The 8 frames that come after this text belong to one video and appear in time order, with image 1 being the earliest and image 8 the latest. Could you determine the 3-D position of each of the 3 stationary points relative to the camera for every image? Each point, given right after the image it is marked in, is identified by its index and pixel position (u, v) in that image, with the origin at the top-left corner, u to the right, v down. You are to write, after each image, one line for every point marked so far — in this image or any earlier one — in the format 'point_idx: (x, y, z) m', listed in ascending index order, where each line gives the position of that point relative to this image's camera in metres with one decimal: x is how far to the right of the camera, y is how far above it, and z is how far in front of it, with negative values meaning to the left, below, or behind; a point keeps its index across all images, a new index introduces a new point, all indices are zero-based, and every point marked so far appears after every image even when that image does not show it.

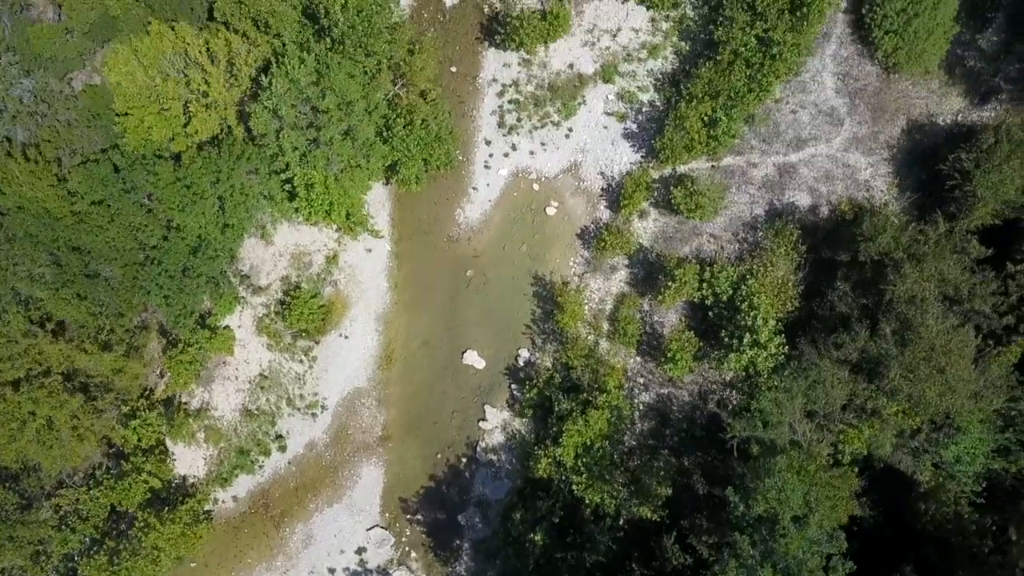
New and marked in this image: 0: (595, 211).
0: (+1.6, +1.5, +18.5) m
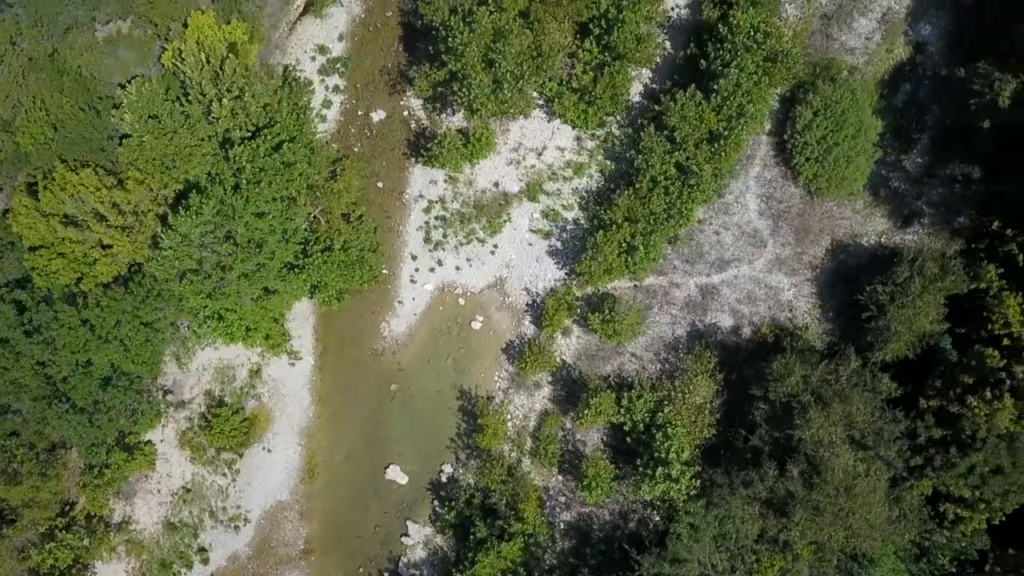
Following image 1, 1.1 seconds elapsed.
0: (+0.1, -0.7, +18.6) m
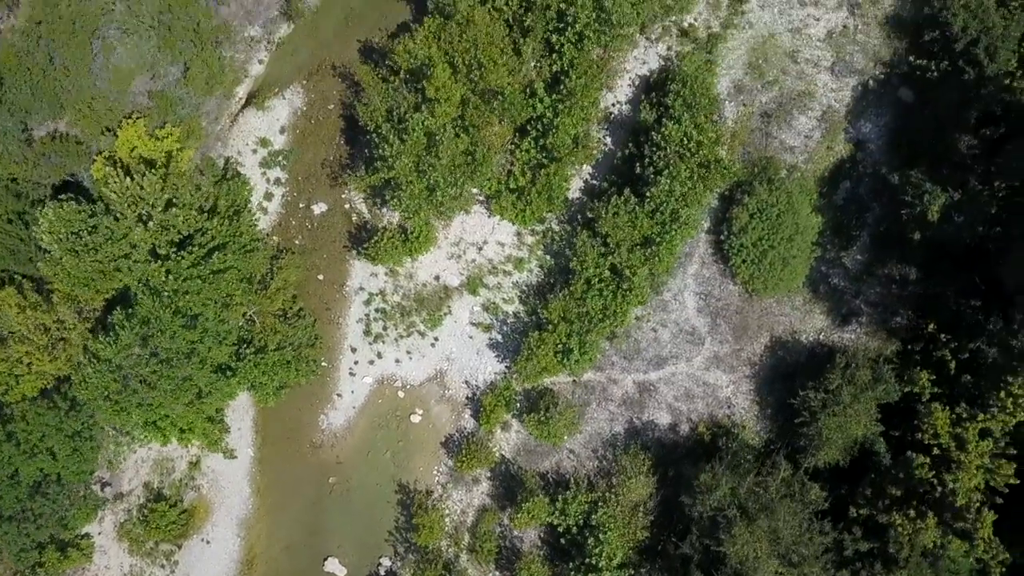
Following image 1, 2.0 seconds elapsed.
0: (-1.0, -2.6, +18.6) m
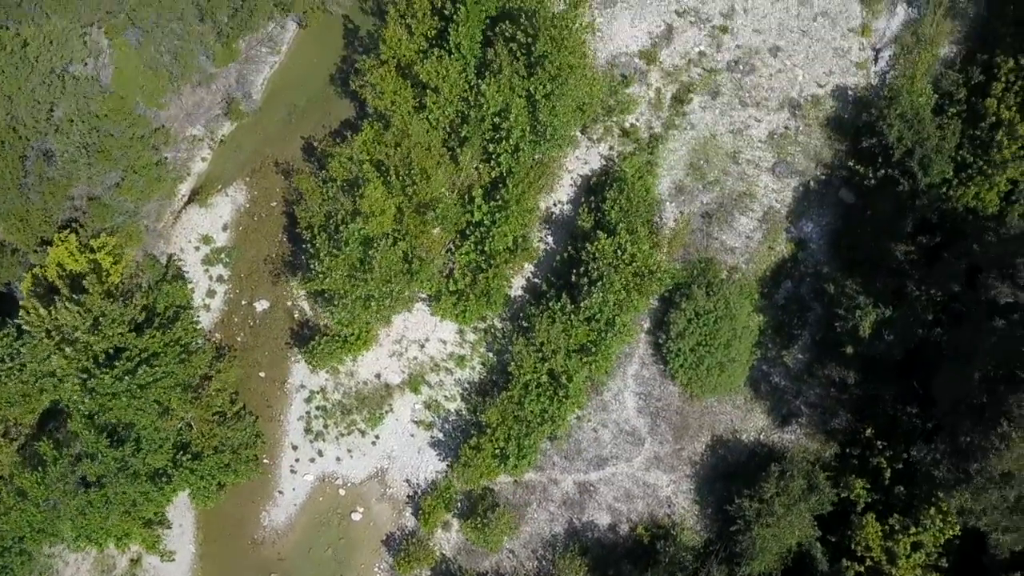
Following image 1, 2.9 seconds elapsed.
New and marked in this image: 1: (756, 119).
0: (-2.2, -4.5, +18.6) m
1: (+4.7, +3.3, +18.3) m
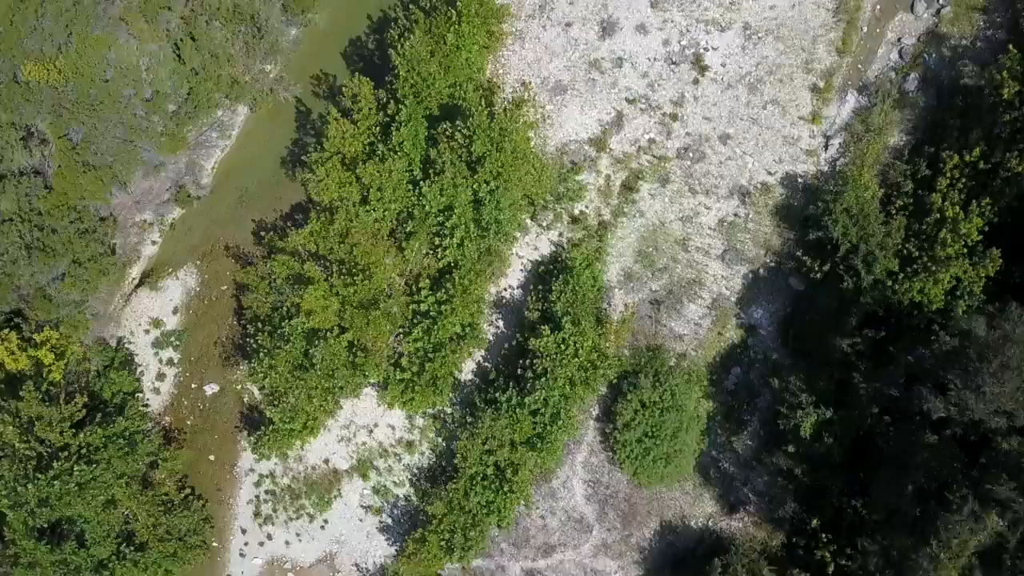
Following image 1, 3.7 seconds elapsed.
0: (-3.2, -6.1, +18.6) m
1: (+3.7, +1.6, +18.4) m
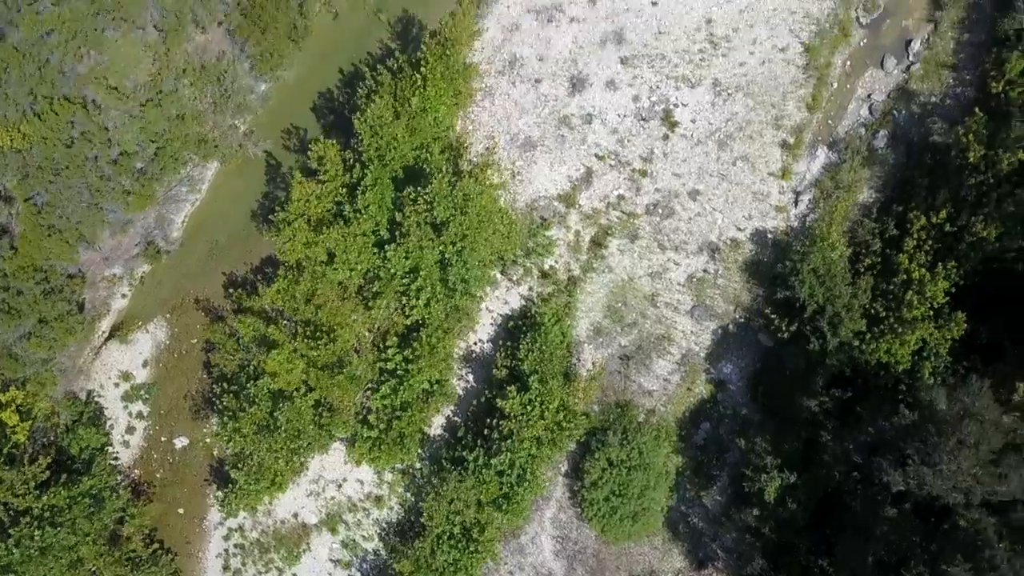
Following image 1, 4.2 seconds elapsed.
0: (-3.8, -7.2, +18.6) m
1: (+3.1, +0.5, +18.4) m
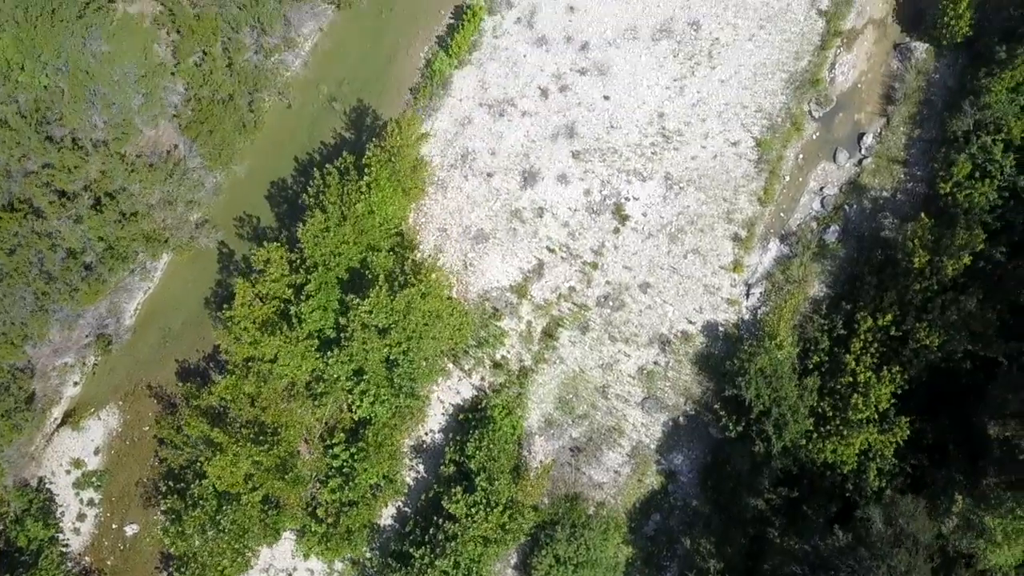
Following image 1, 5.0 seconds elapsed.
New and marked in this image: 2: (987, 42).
0: (-4.8, -8.9, +18.6) m
1: (+2.2, -1.3, +18.4) m
2: (+8.6, +4.5, +17.2) m
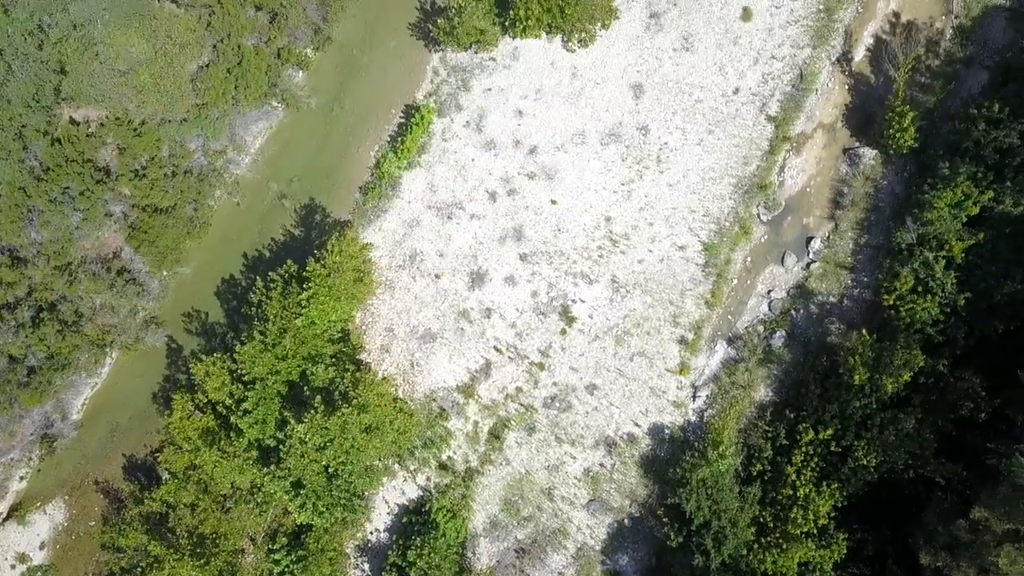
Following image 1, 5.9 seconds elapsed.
0: (-5.9, -10.8, +18.6) m
1: (+1.2, -3.3, +18.4) m
2: (+7.7, +2.4, +17.3) m
